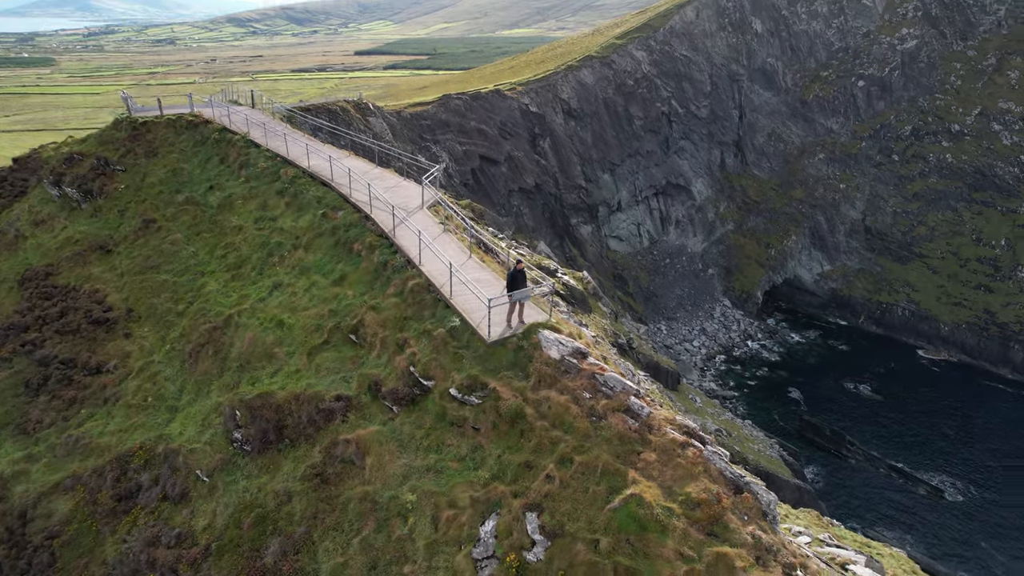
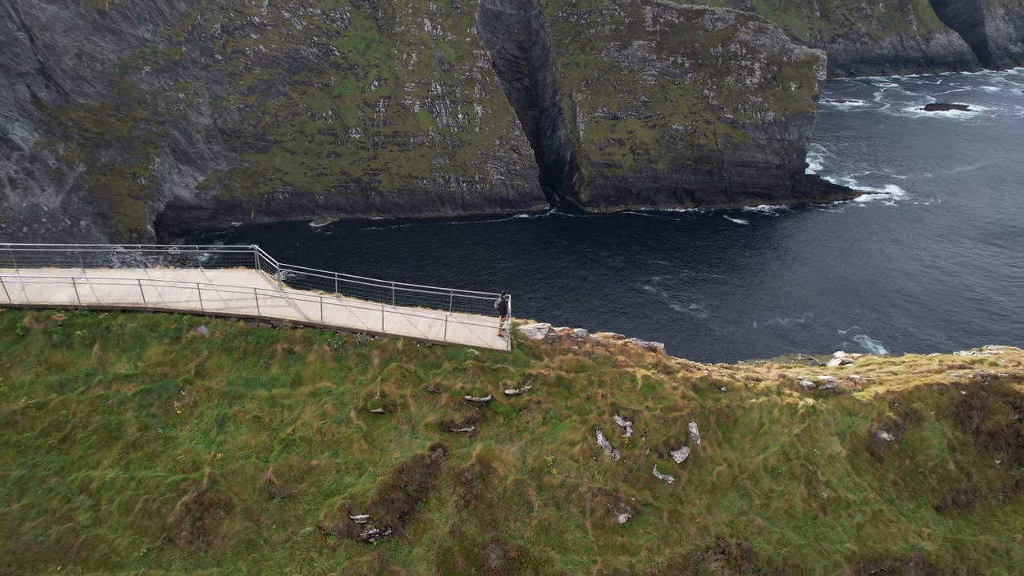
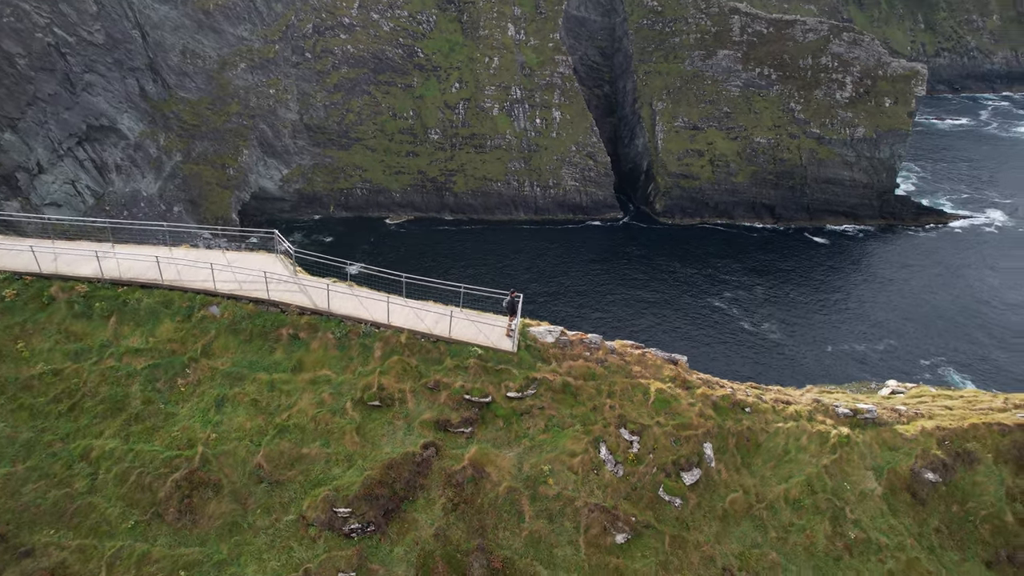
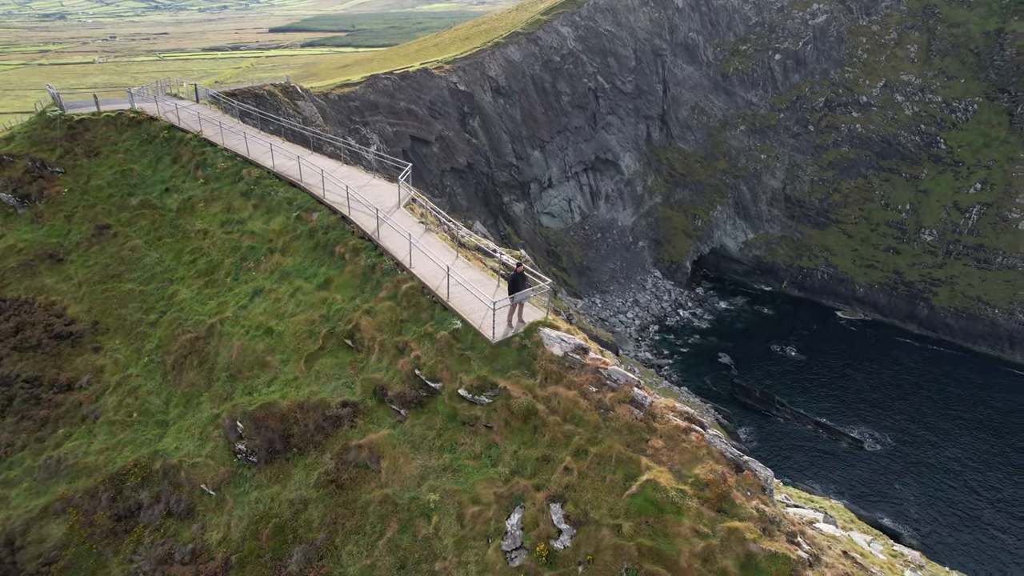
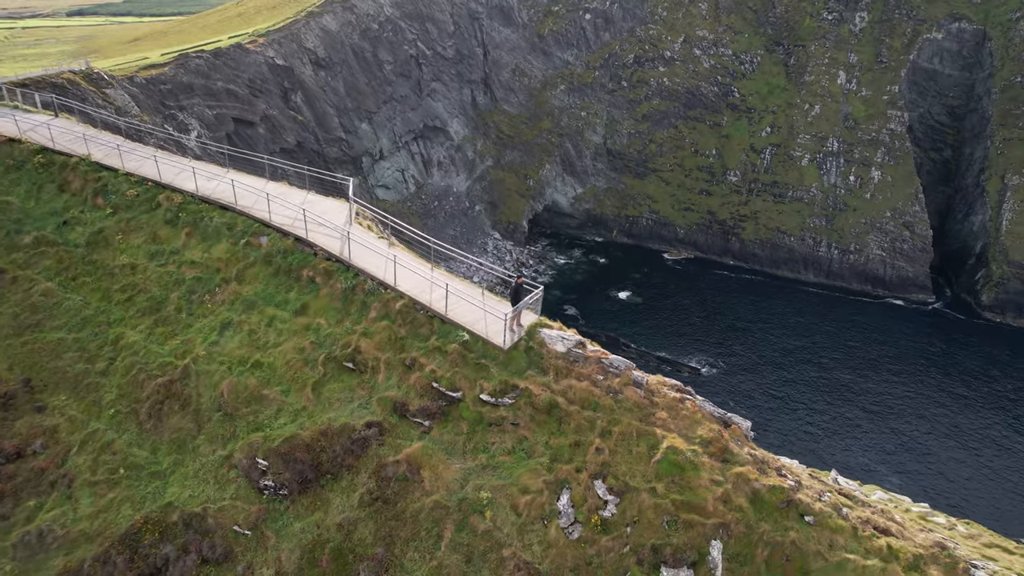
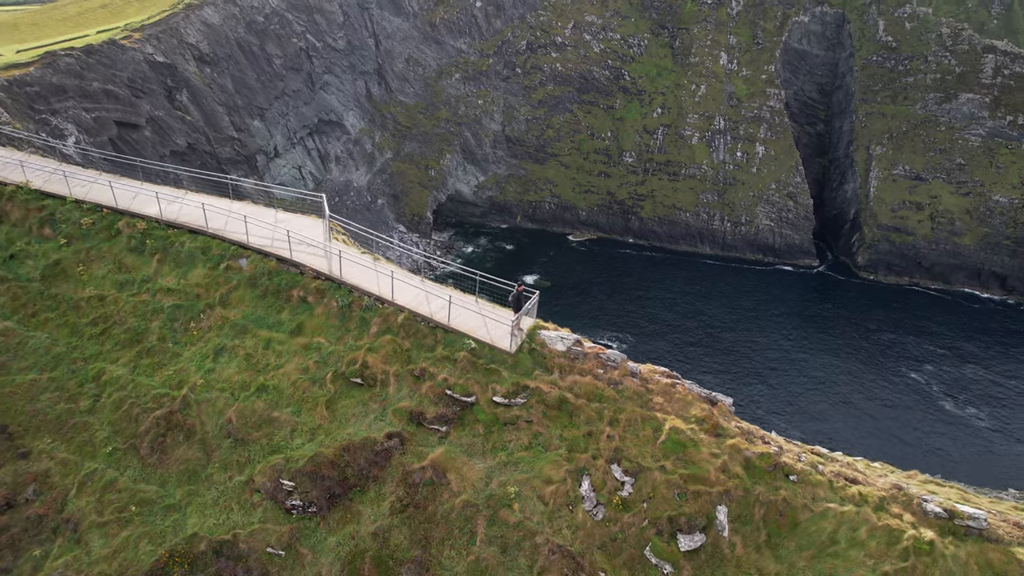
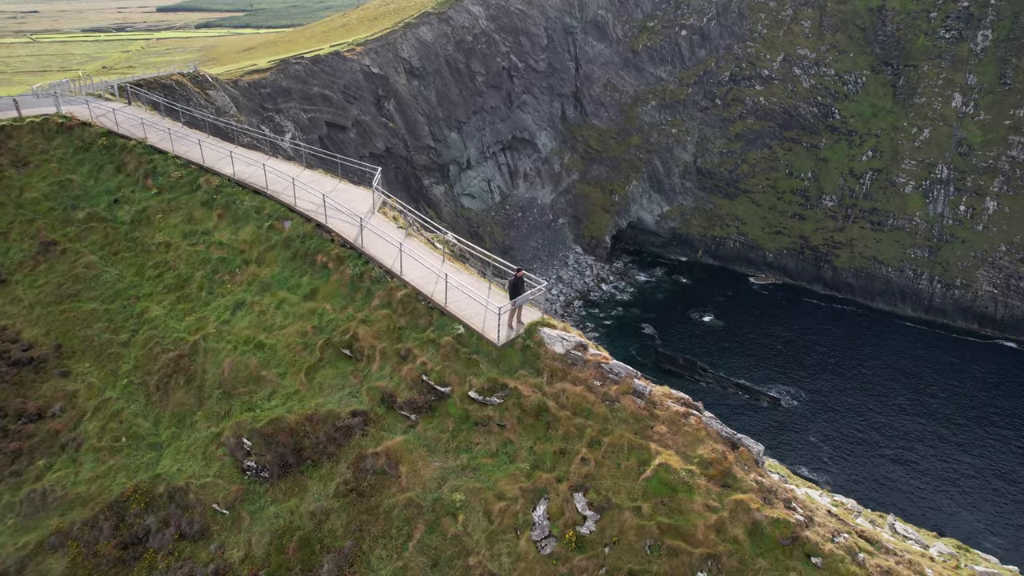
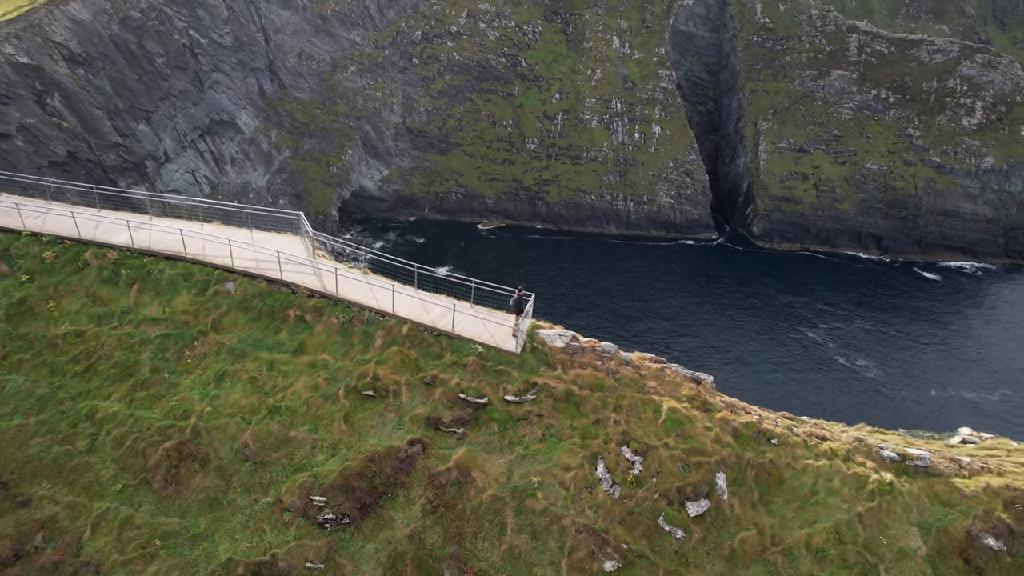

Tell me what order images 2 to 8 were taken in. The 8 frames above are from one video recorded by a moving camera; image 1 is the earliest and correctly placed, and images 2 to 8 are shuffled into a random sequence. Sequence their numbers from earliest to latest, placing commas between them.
4, 7, 5, 6, 8, 3, 2
